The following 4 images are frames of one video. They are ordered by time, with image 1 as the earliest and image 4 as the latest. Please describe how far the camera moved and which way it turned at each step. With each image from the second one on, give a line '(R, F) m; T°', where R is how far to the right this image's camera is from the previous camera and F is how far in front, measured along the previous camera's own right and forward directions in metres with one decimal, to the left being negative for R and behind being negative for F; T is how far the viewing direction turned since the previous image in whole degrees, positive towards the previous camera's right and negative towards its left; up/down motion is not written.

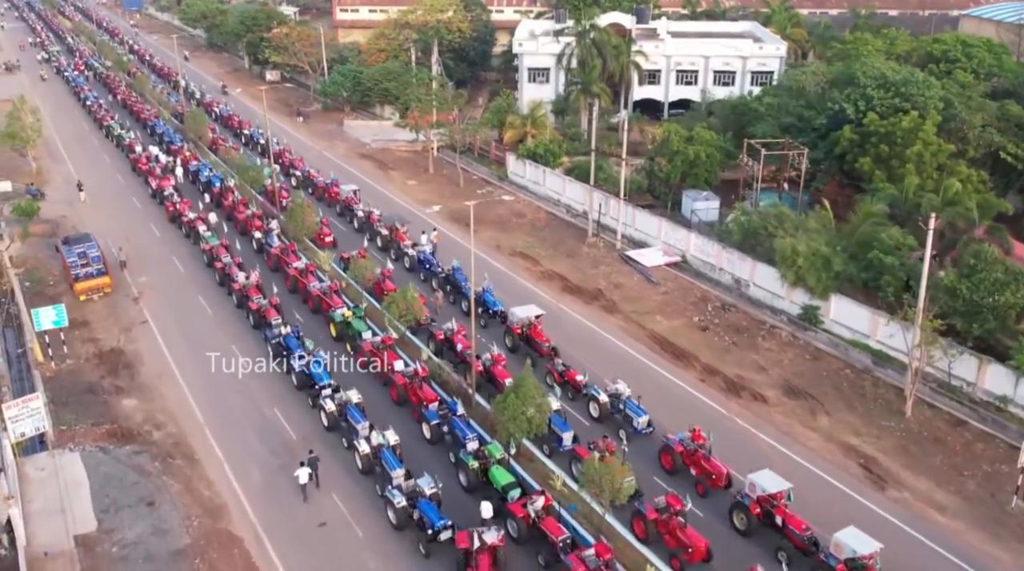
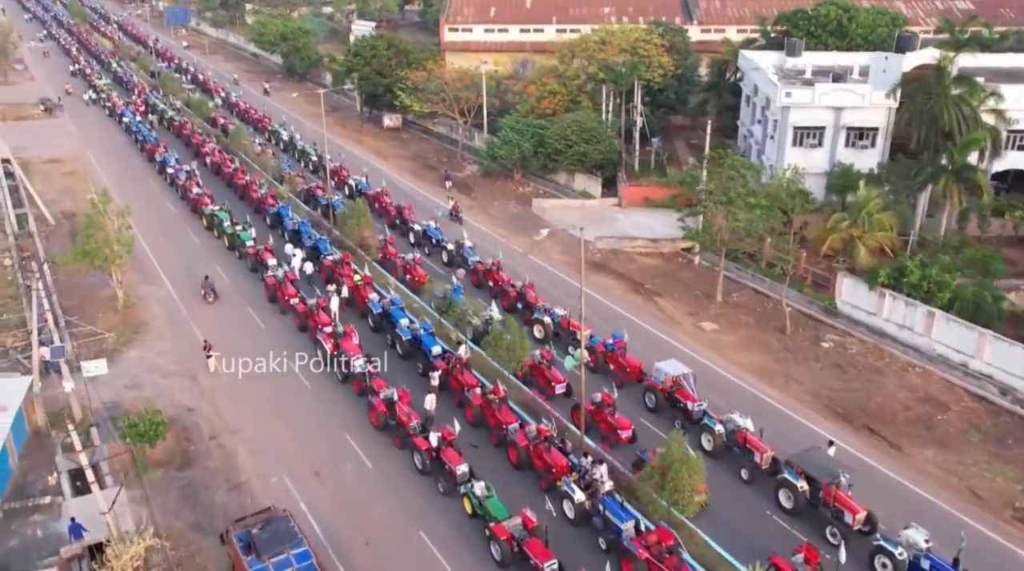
(-10.1, +14.6) m; 0°
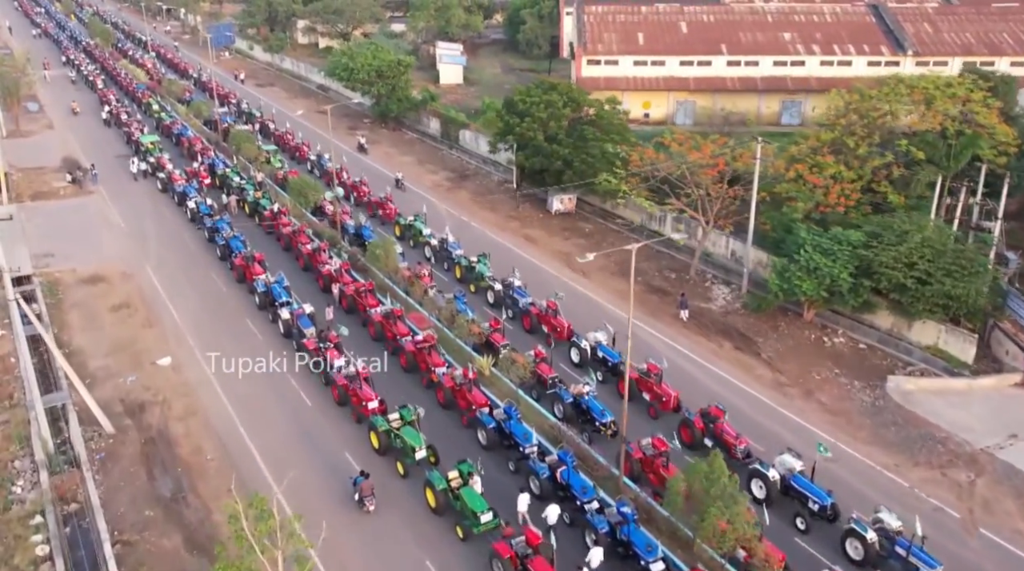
(-8.4, +14.3) m; 0°
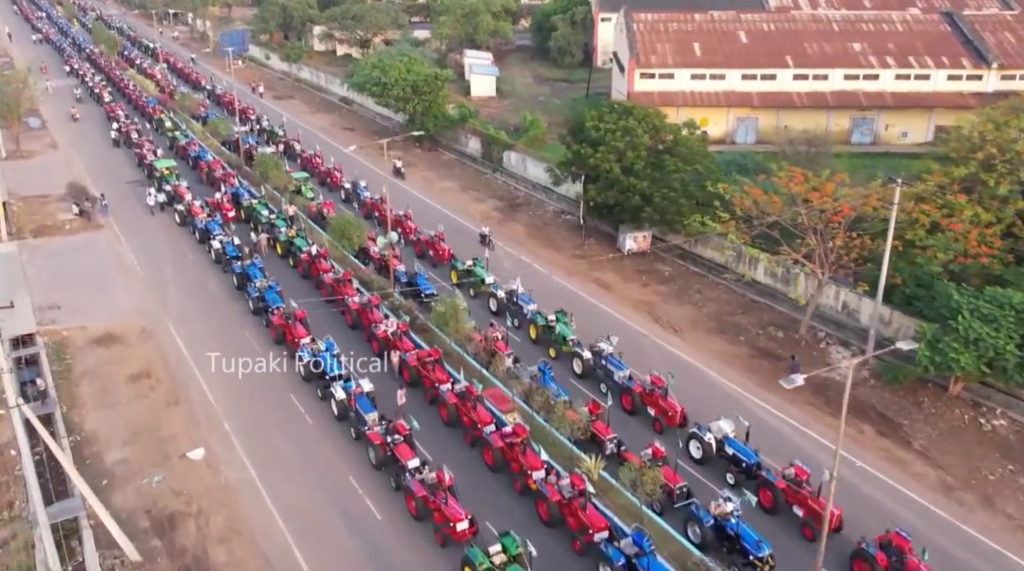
(-2.3, +4.2) m; 0°
